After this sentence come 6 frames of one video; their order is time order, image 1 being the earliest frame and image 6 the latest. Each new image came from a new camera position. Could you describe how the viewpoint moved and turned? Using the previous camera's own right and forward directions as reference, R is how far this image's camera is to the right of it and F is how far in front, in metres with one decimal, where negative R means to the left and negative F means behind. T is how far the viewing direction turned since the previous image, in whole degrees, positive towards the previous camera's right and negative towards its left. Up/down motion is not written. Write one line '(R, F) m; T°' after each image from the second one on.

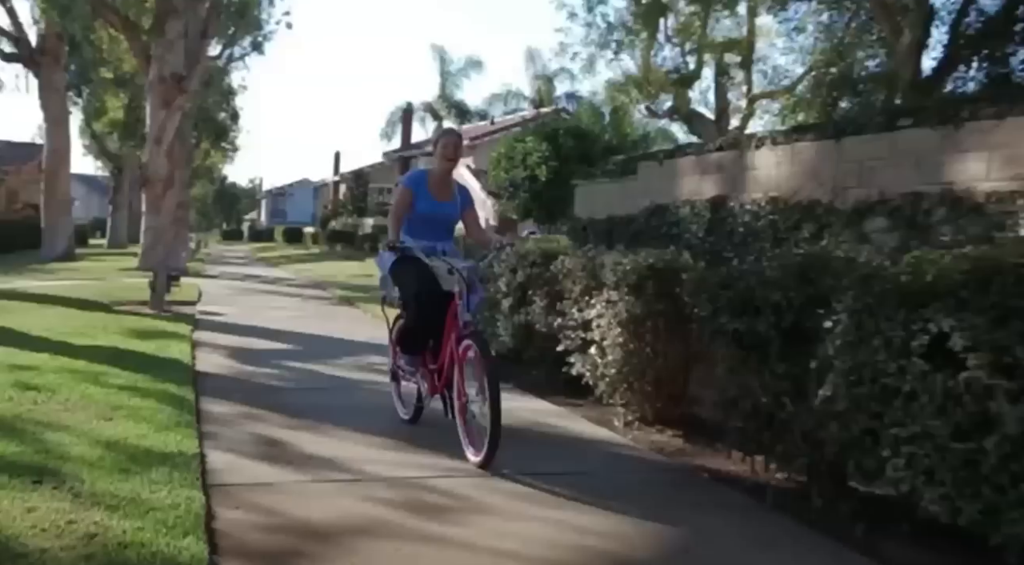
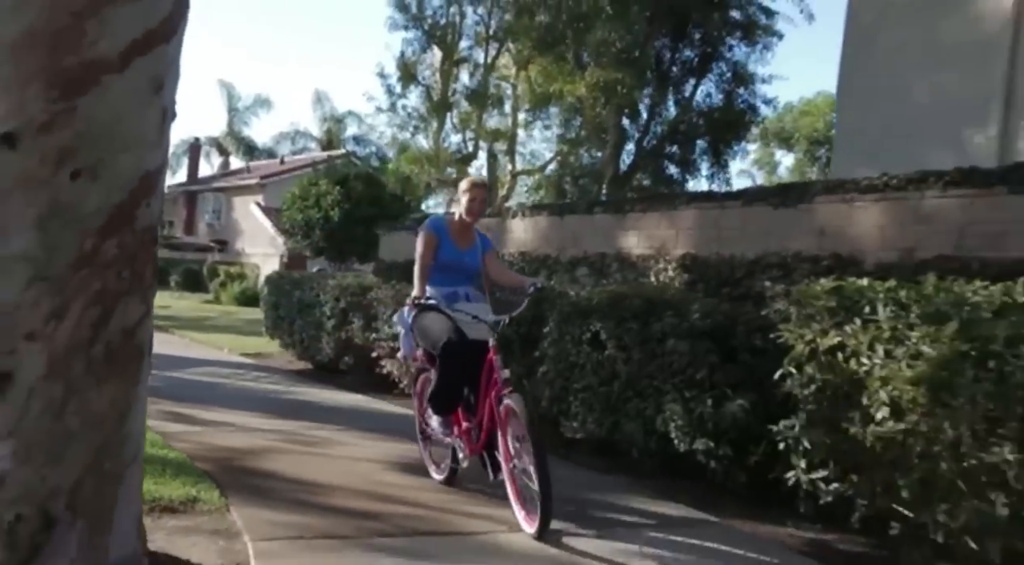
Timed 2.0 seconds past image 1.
(-0.6, -3.0) m; +14°
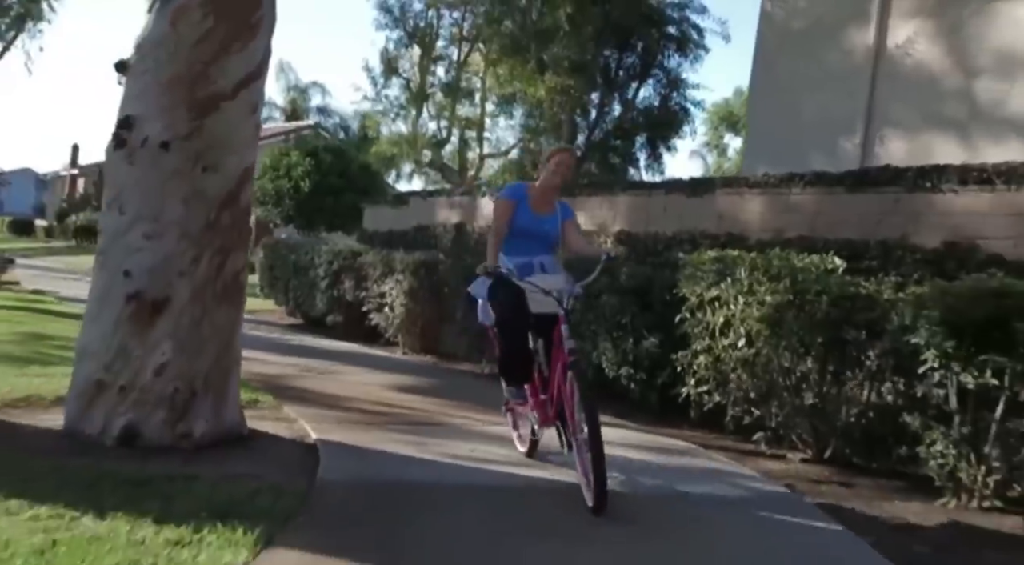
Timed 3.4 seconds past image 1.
(-0.2, -2.0) m; +3°
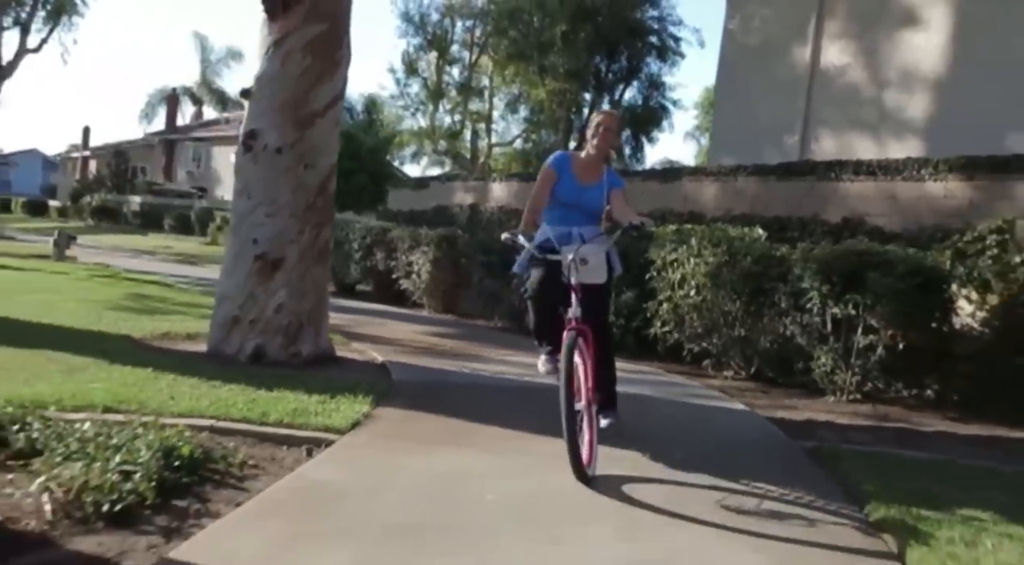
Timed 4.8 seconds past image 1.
(-0.1, -2.4) m; 0°
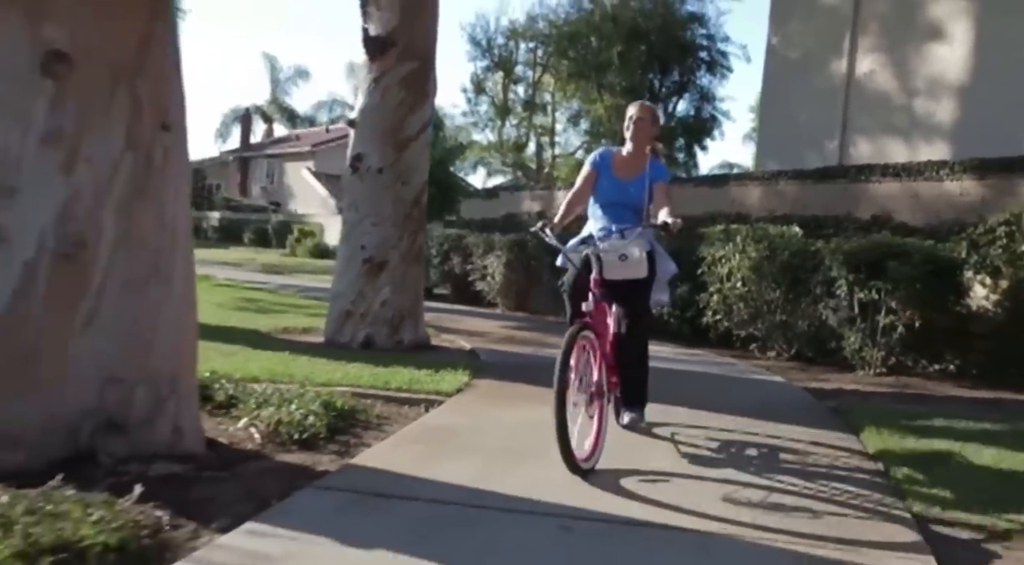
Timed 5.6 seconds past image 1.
(-0.1, -1.4) m; -4°
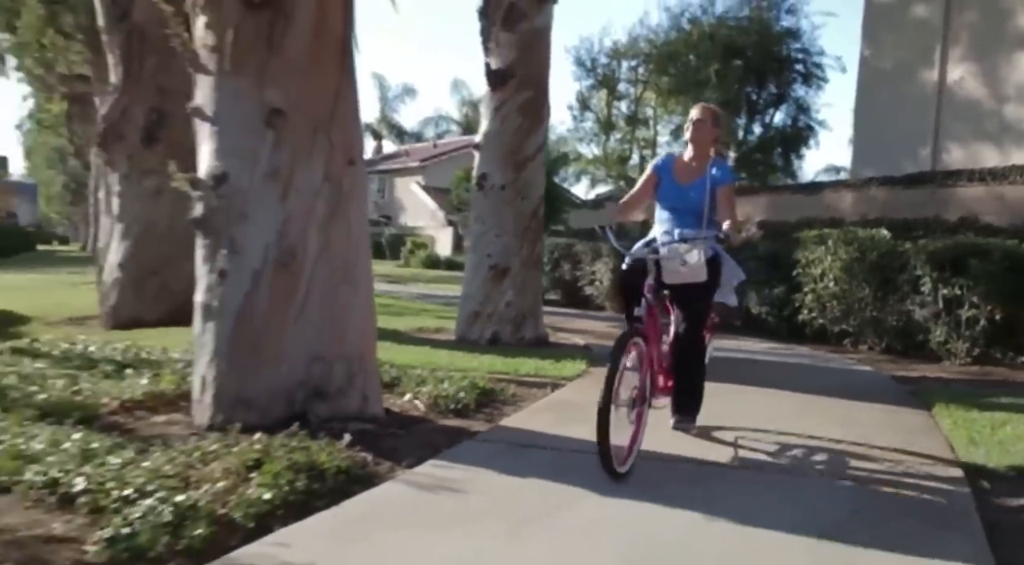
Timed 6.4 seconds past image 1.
(-0.1, -1.2) m; -6°
